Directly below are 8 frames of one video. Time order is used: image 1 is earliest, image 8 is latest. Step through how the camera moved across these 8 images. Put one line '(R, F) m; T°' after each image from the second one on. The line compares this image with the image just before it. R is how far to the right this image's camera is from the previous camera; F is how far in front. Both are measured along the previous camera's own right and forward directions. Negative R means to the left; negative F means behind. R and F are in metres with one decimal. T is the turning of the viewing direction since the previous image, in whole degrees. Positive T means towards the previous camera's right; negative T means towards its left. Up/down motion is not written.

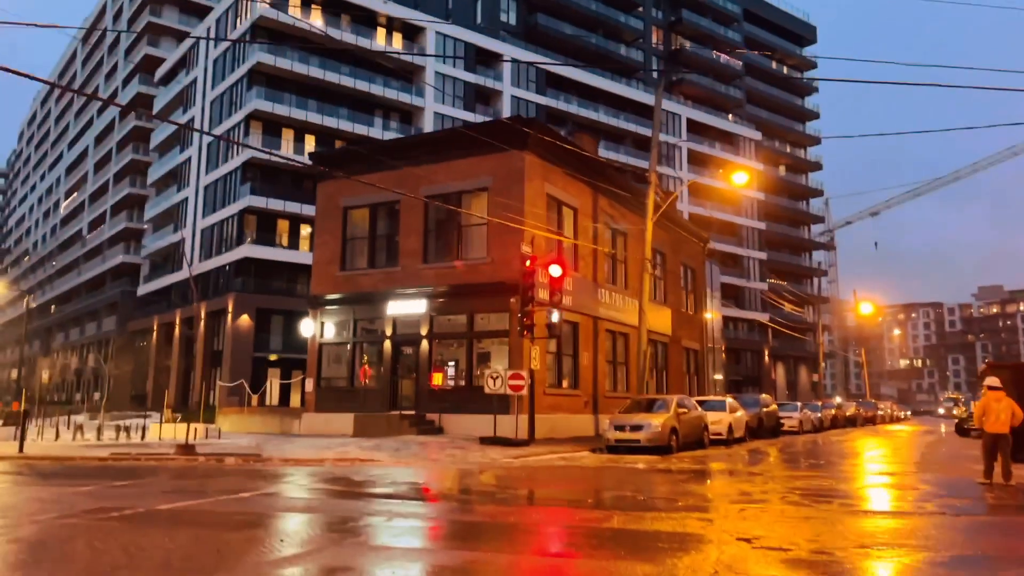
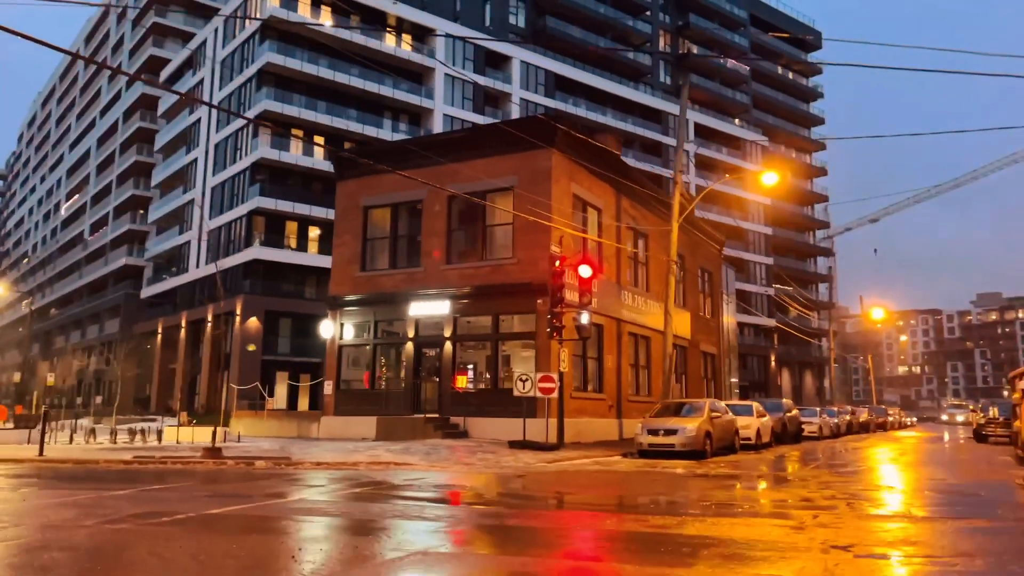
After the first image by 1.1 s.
(-0.8, +0.4) m; 0°
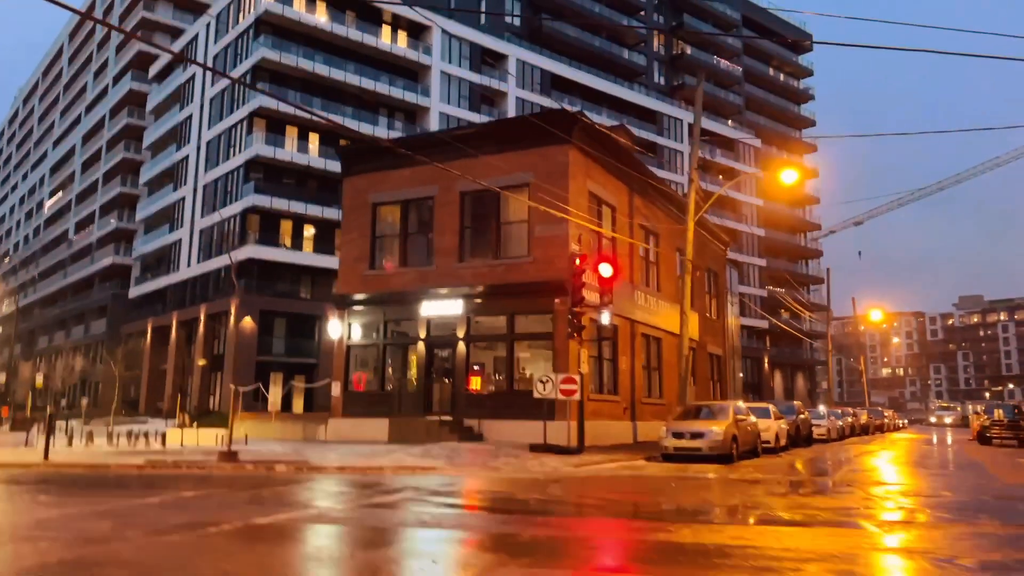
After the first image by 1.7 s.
(-0.9, +0.5) m; +1°
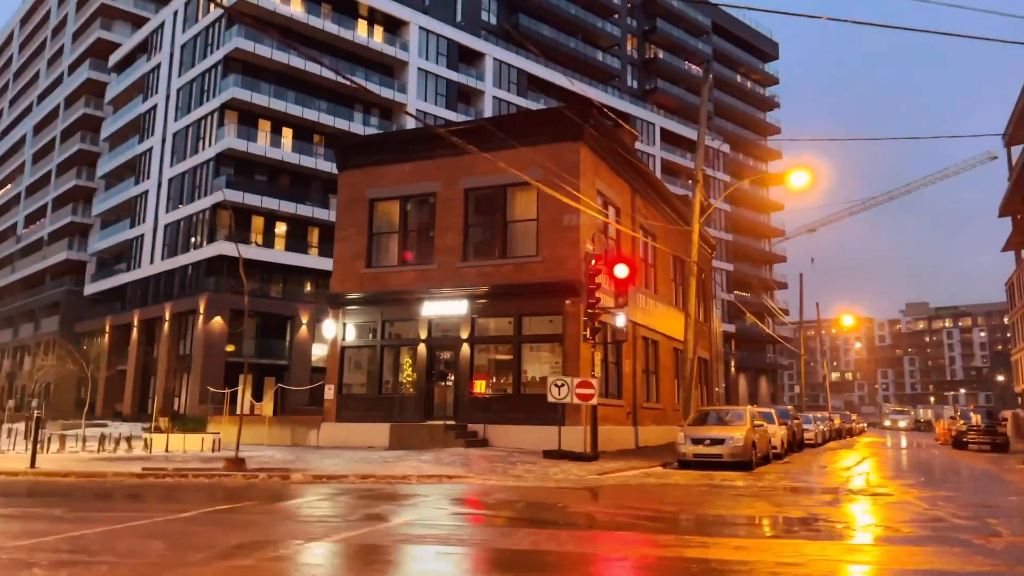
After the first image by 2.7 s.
(-1.4, +0.8) m; +3°
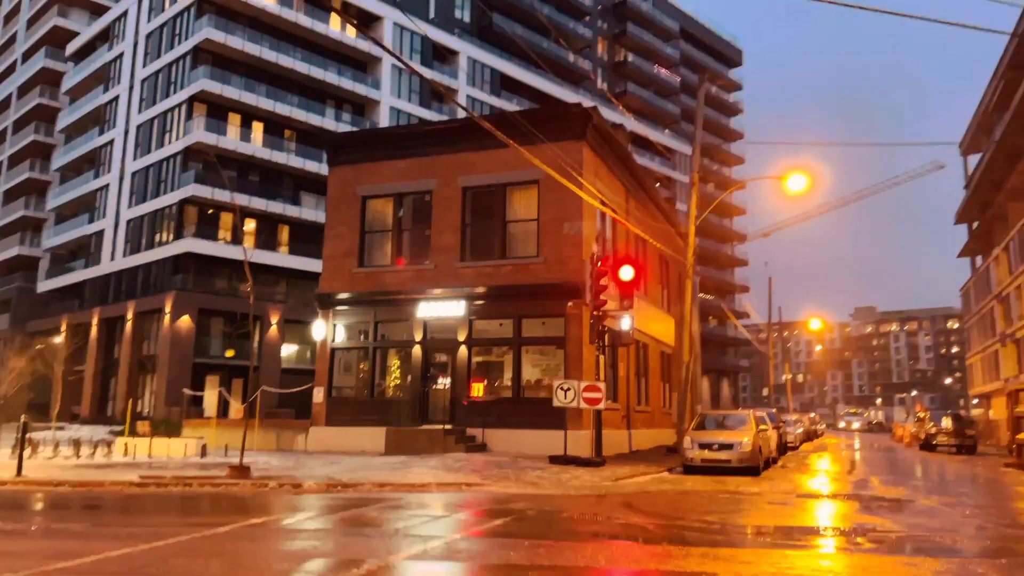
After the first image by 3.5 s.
(-1.1, +0.4) m; +3°
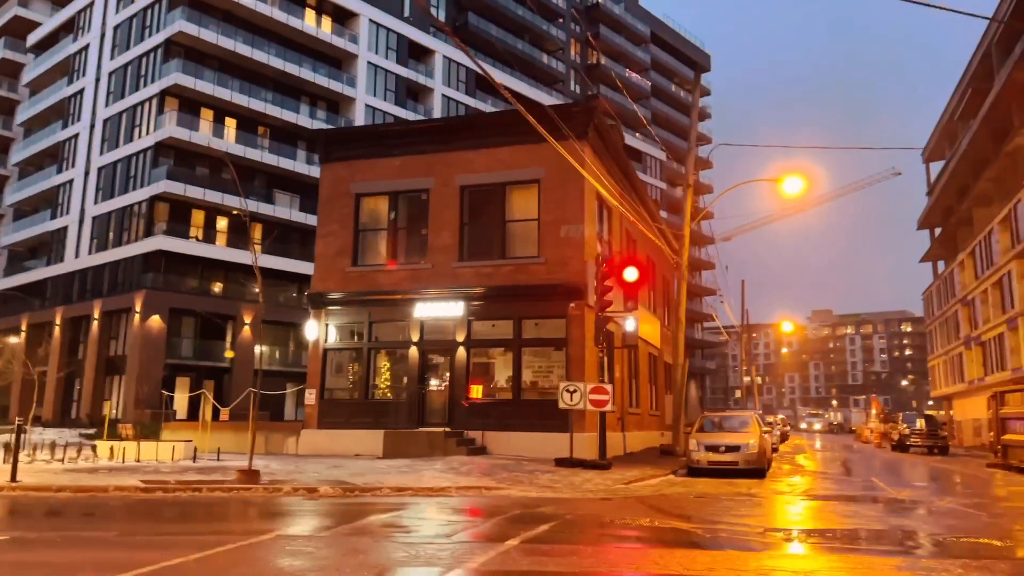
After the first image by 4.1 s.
(-1.0, +0.3) m; +3°
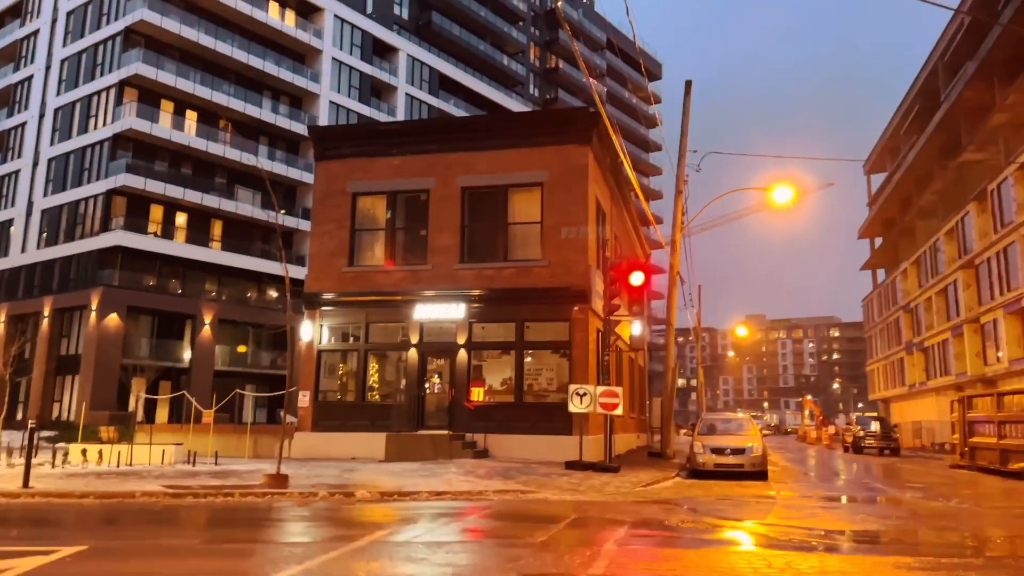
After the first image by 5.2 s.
(-1.7, 0.0) m; +5°
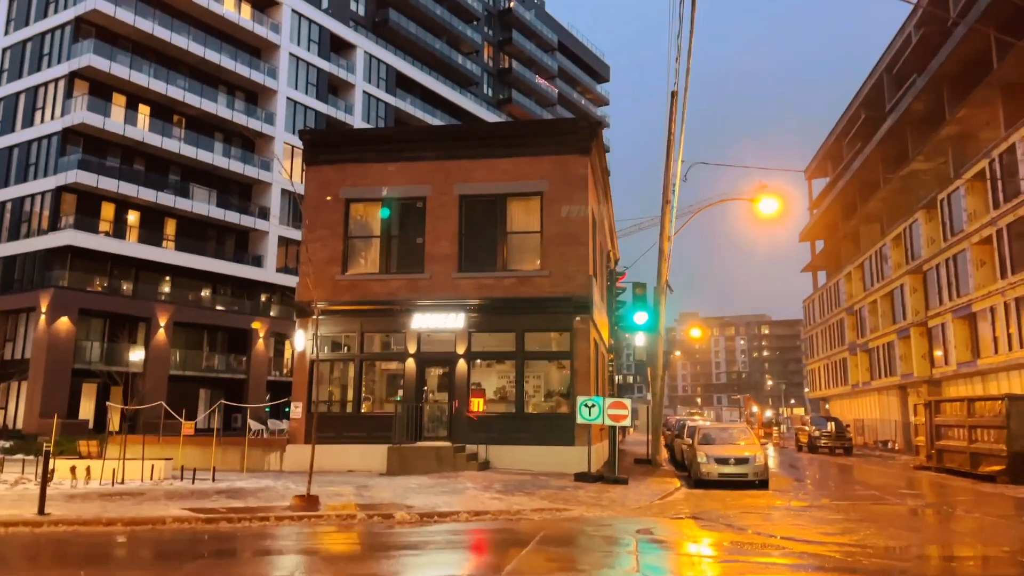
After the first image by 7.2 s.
(-1.7, +0.1) m; +5°
